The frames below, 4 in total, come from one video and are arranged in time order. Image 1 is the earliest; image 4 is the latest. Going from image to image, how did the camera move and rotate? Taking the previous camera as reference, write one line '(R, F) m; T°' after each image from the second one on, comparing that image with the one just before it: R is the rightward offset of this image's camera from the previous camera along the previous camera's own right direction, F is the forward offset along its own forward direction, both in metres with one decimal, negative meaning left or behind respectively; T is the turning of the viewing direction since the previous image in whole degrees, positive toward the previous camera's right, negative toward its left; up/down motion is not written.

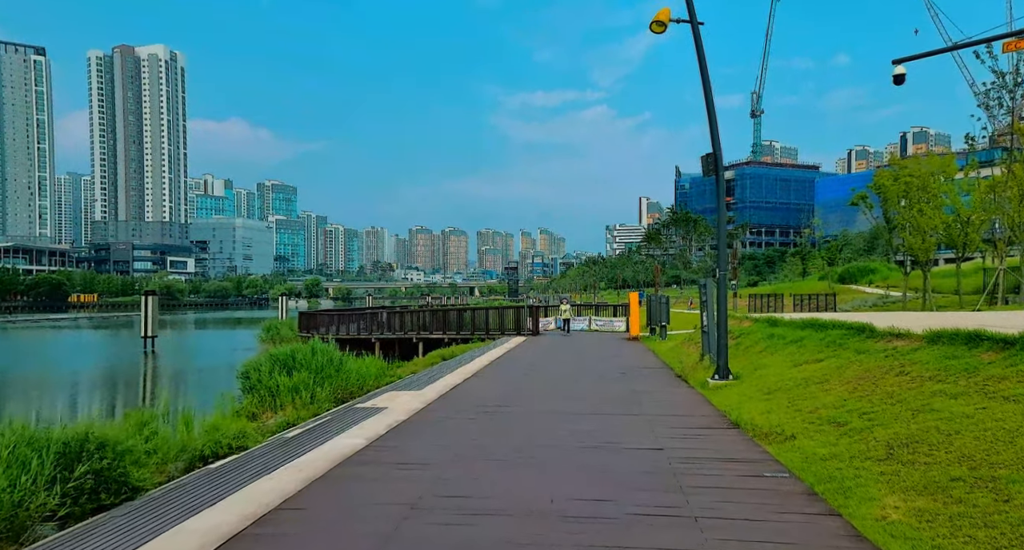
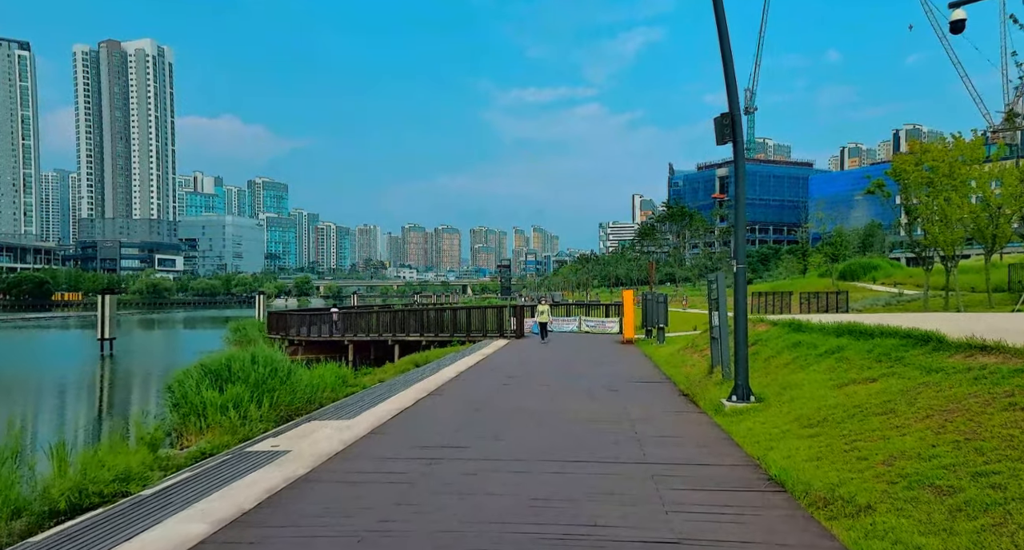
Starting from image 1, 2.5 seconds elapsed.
(+0.4, +2.5) m; +1°
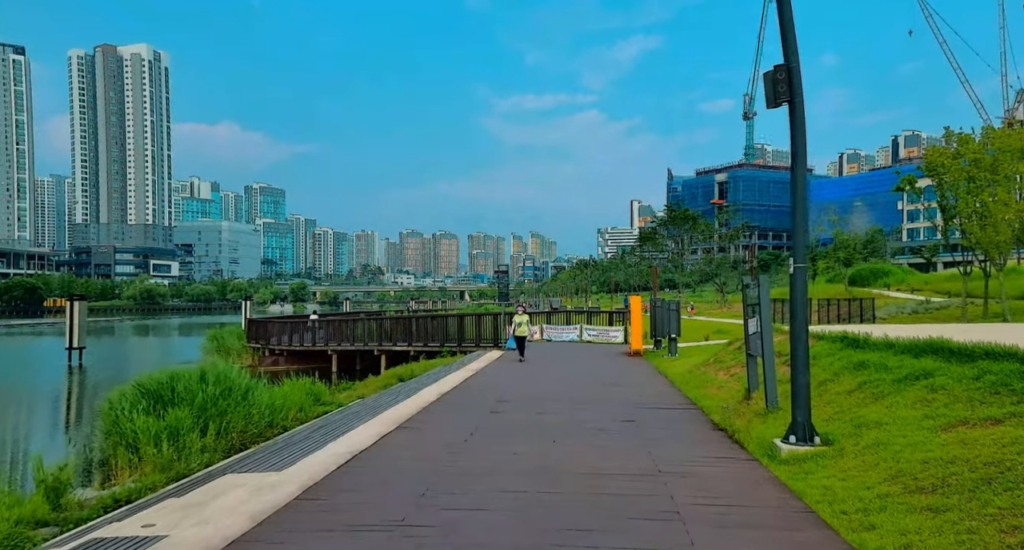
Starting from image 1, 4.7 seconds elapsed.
(+0.1, +2.1) m; 0°
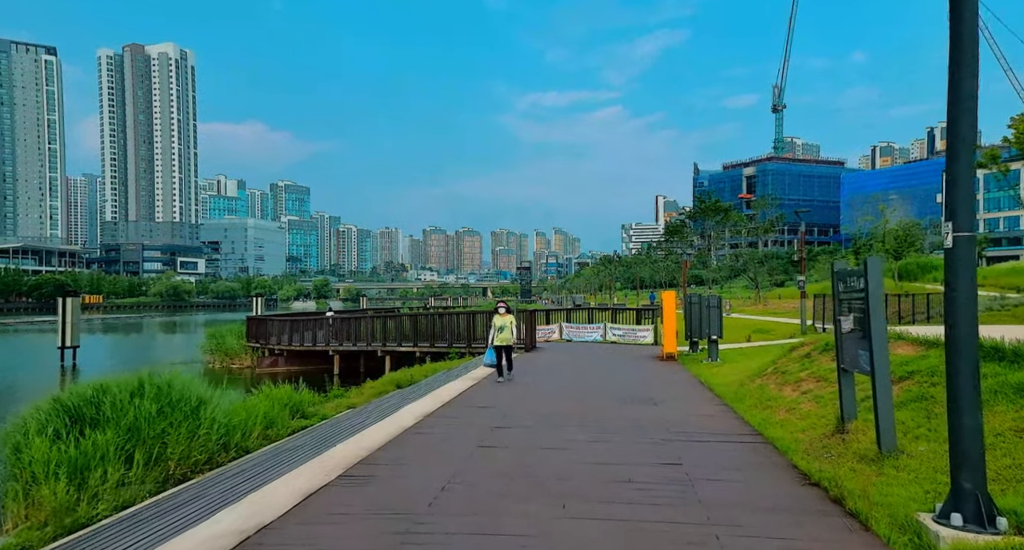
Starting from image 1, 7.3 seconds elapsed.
(+0.2, +2.6) m; -2°
